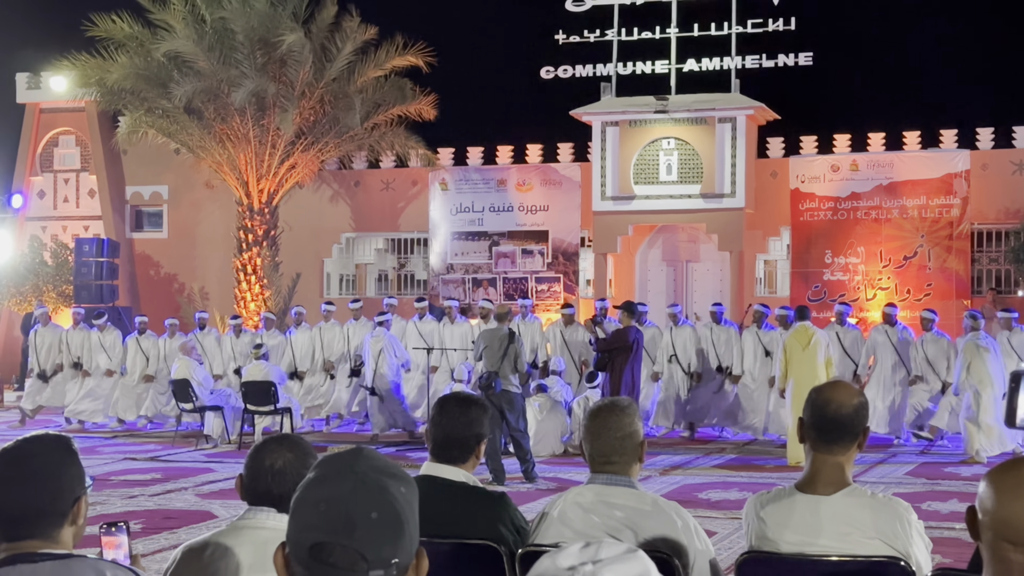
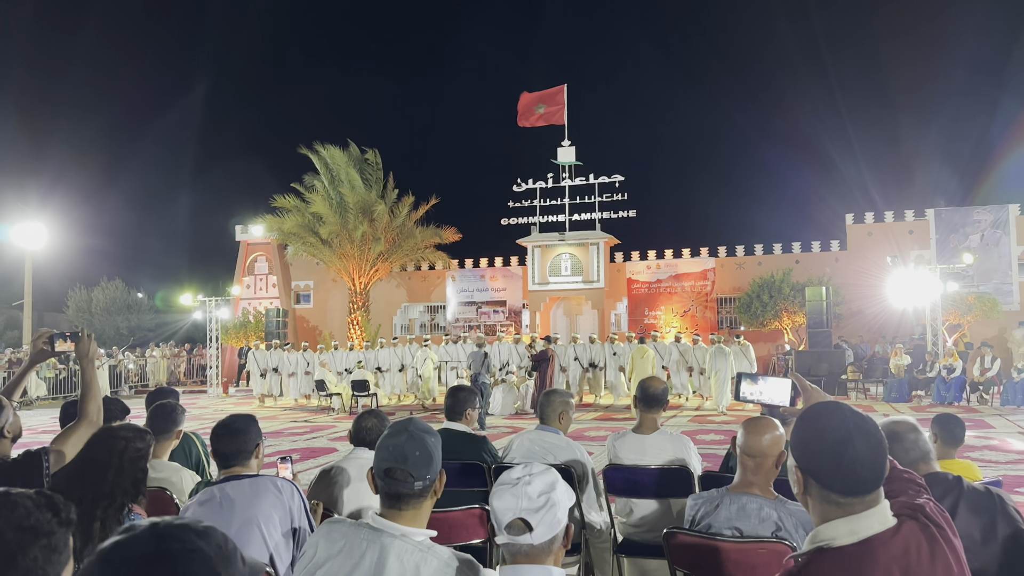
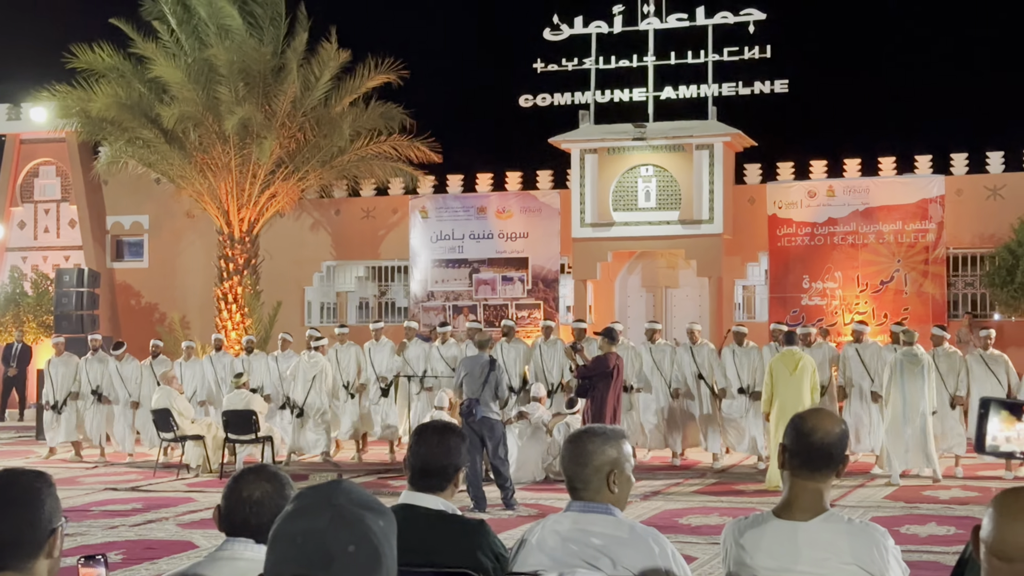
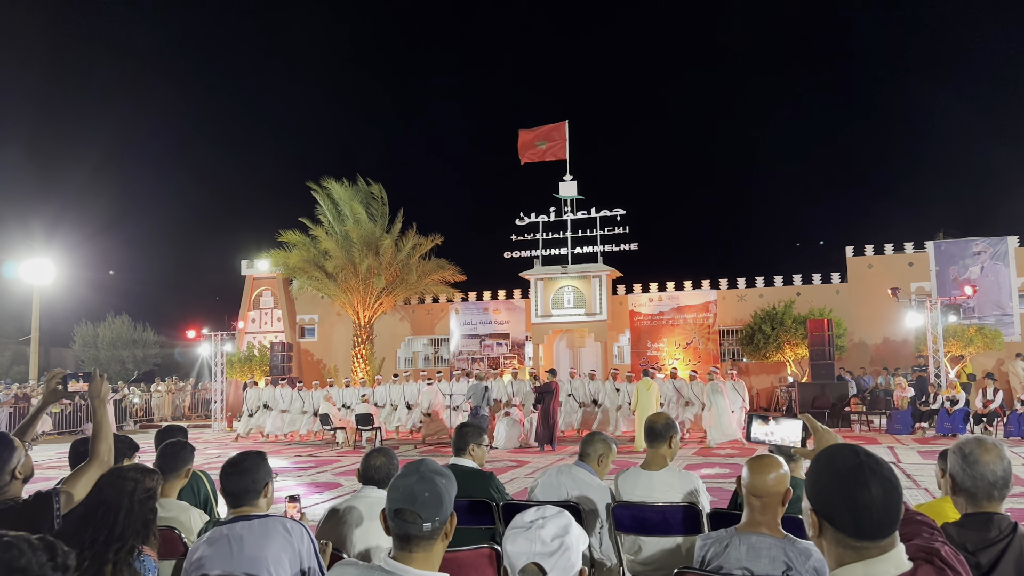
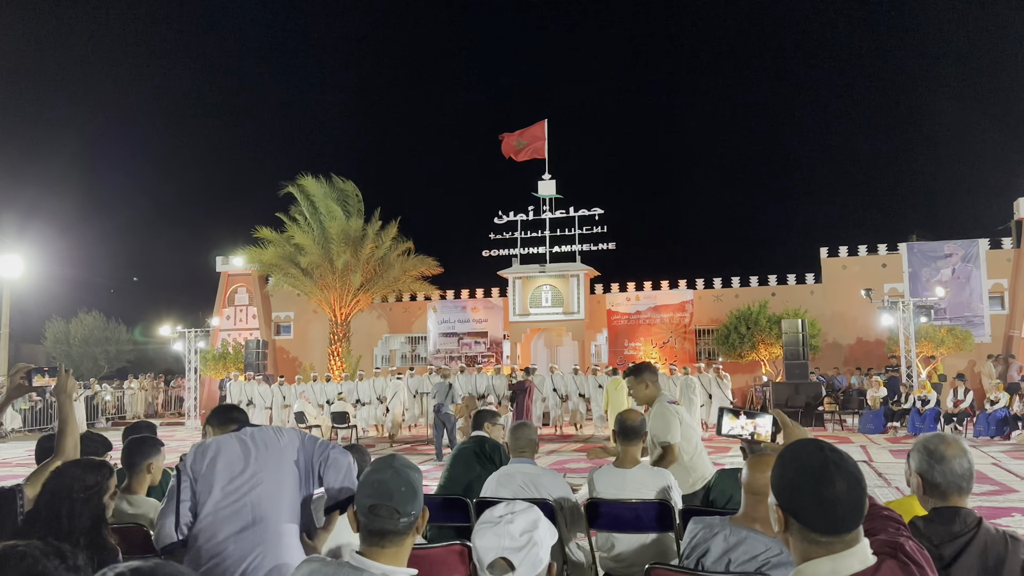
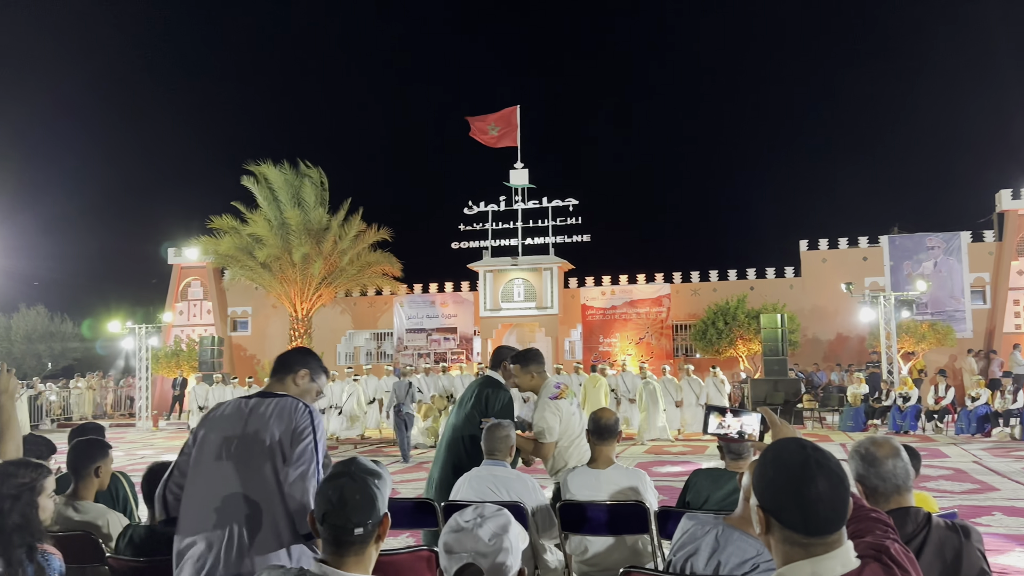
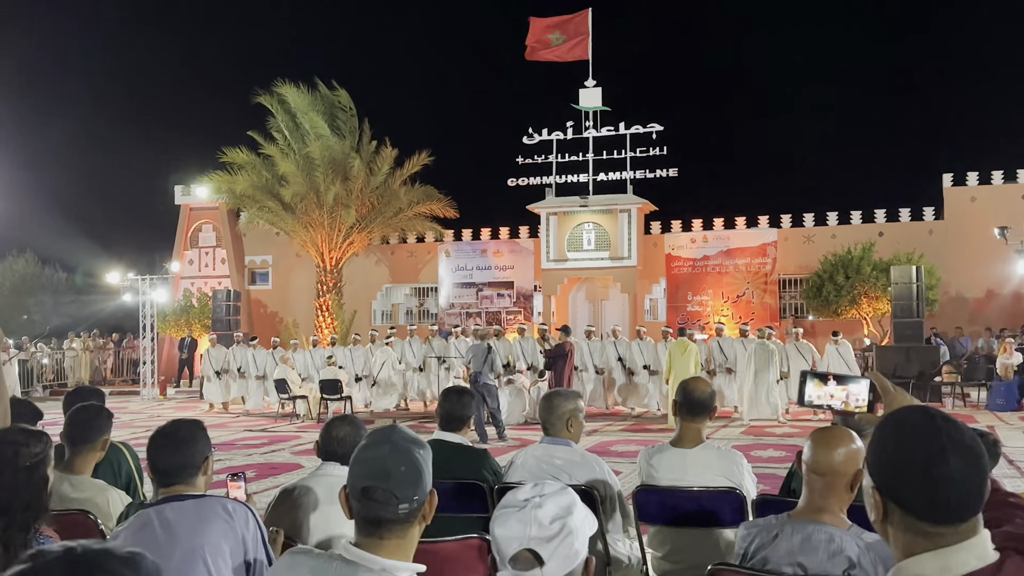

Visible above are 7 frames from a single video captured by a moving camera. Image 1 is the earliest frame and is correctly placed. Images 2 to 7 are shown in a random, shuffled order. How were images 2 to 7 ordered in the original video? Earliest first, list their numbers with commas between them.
3, 7, 2, 4, 5, 6
